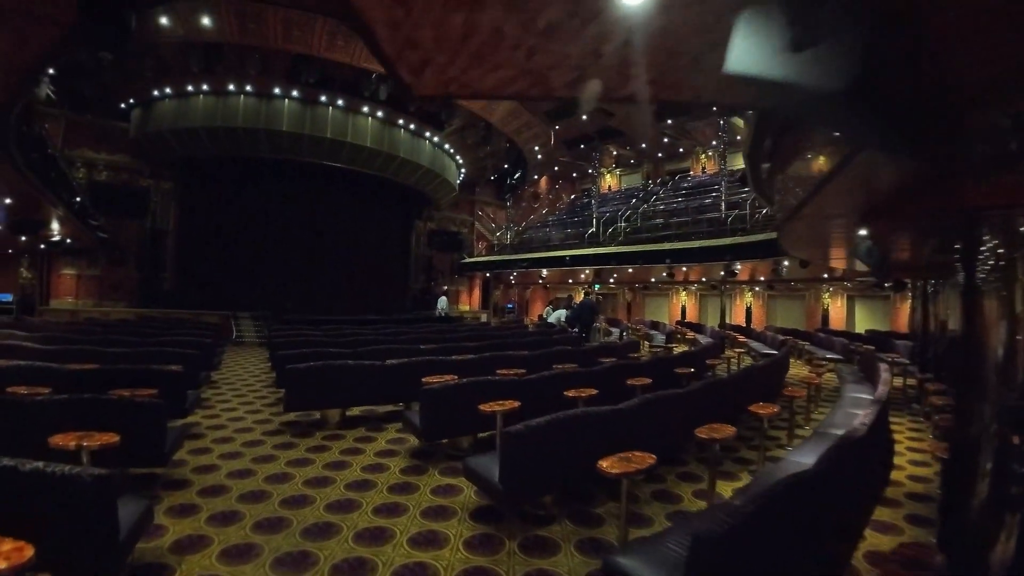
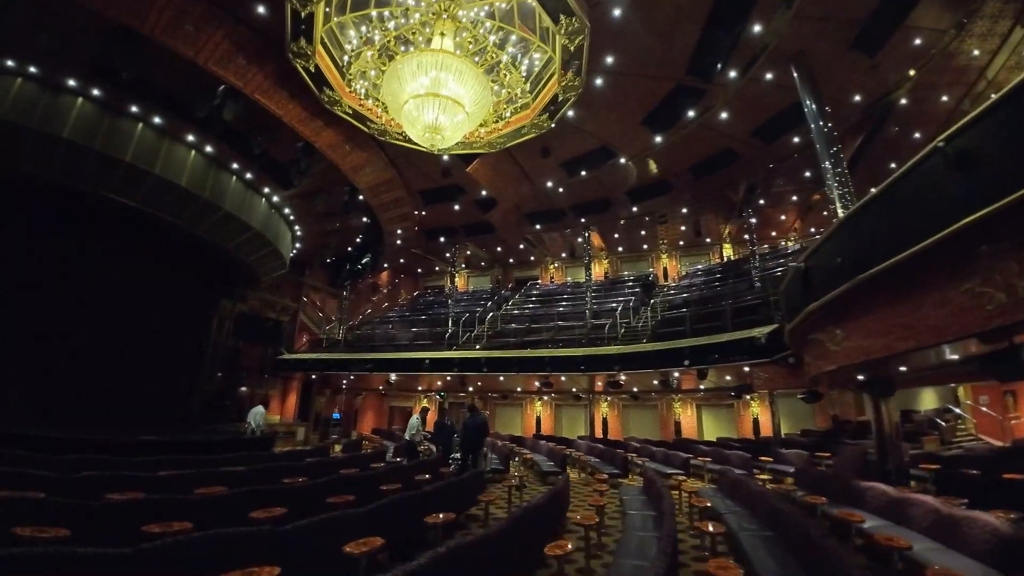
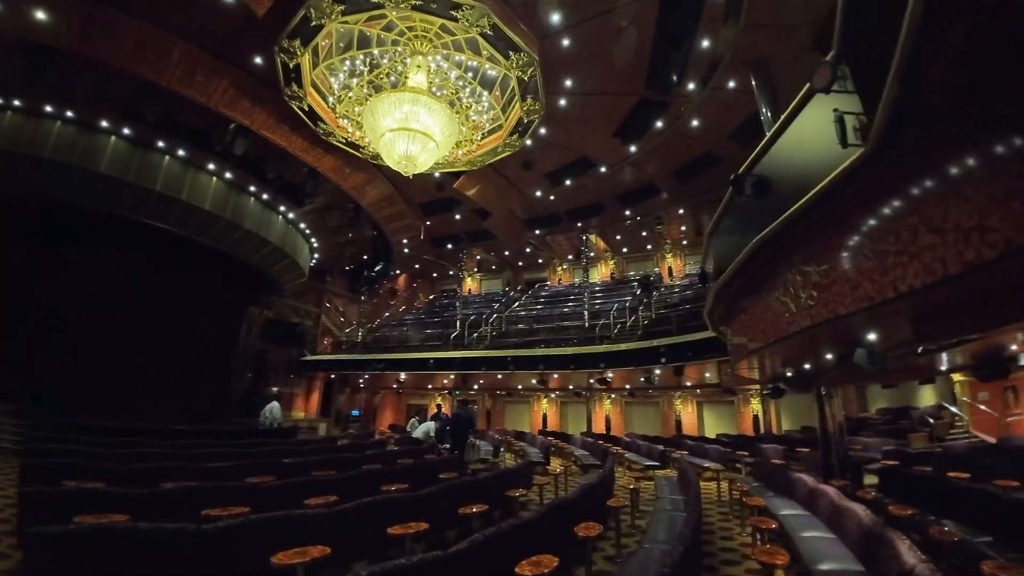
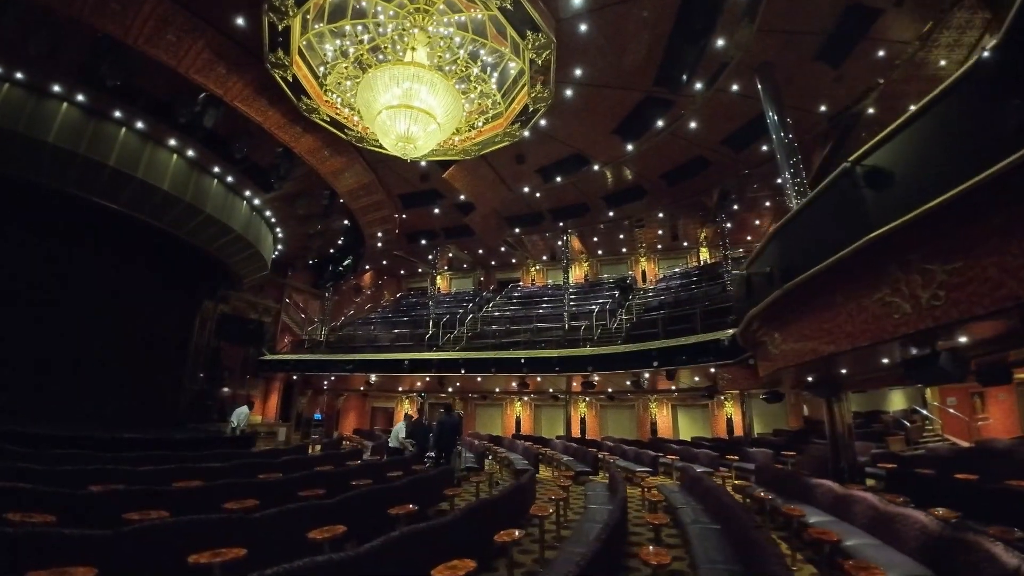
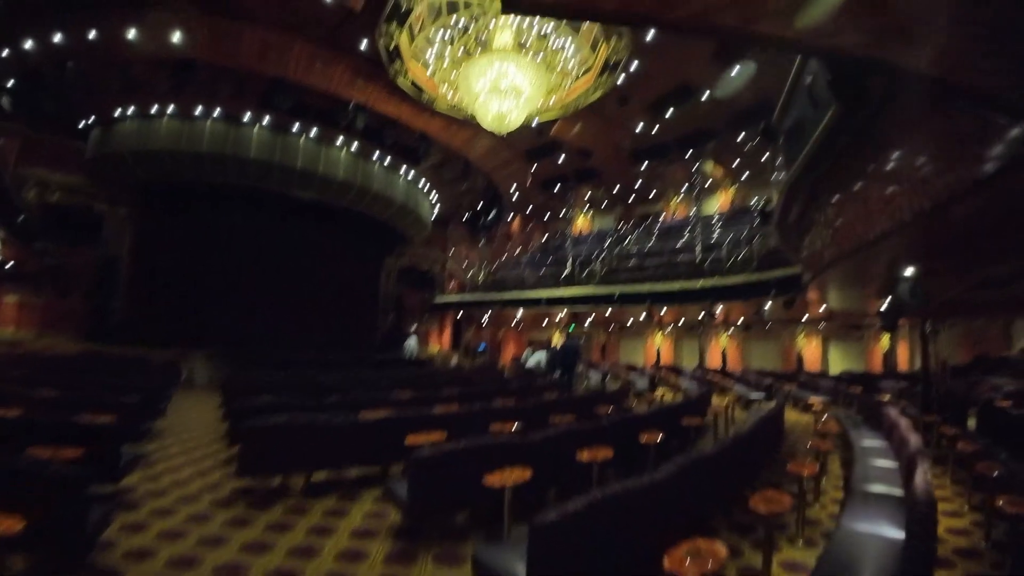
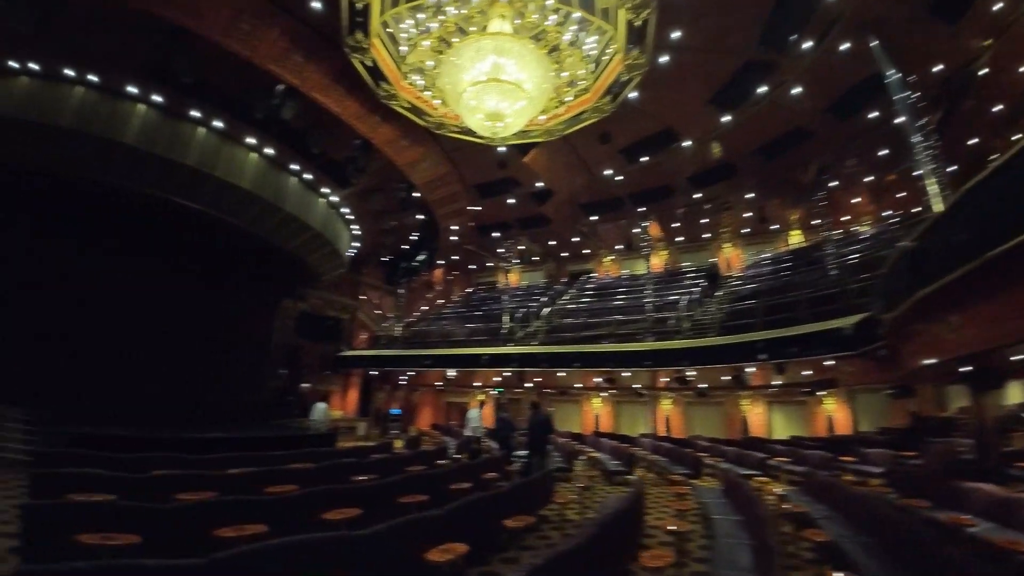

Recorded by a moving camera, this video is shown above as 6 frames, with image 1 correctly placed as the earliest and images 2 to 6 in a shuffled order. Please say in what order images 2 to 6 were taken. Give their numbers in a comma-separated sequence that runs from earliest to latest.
5, 3, 4, 2, 6
